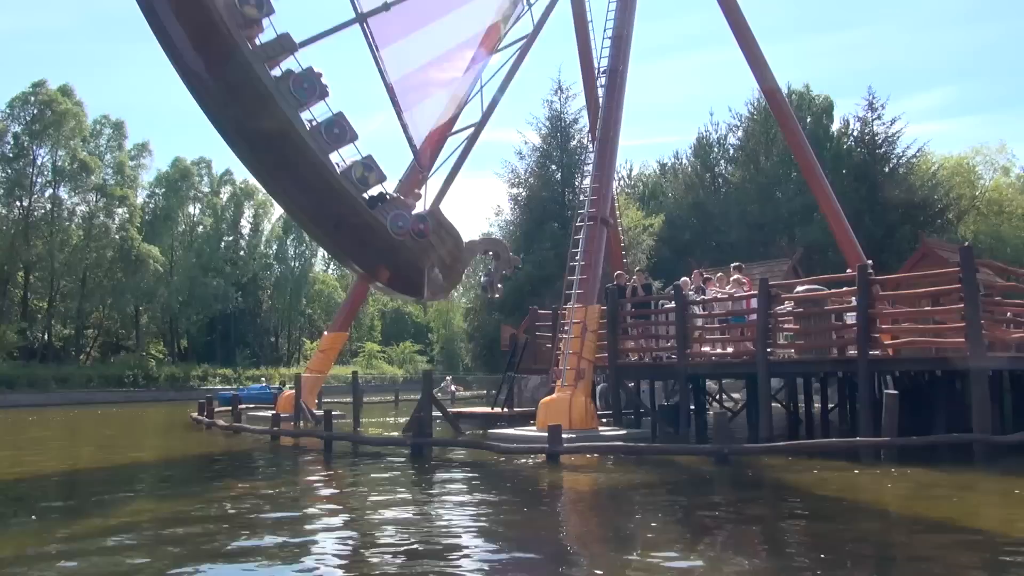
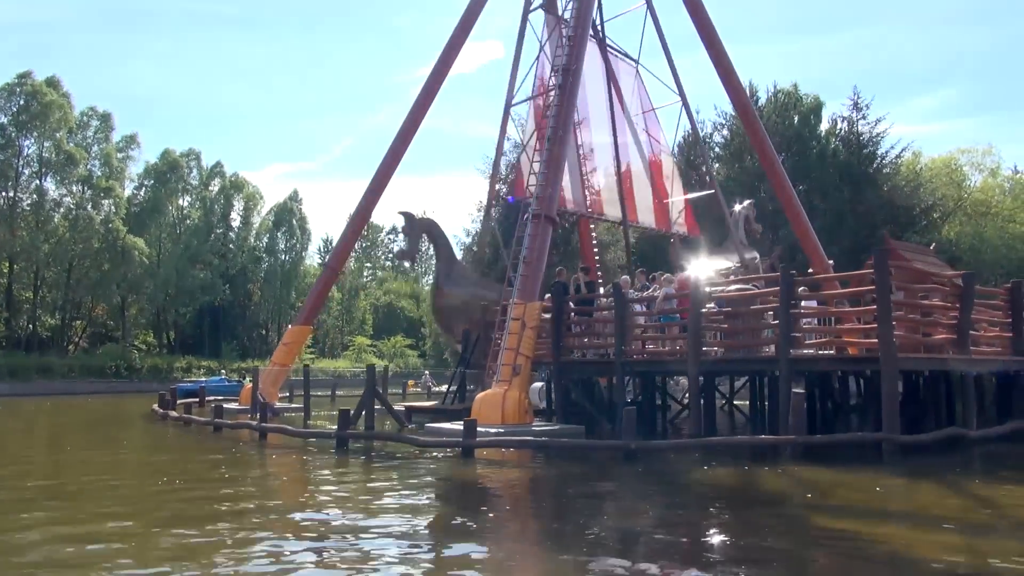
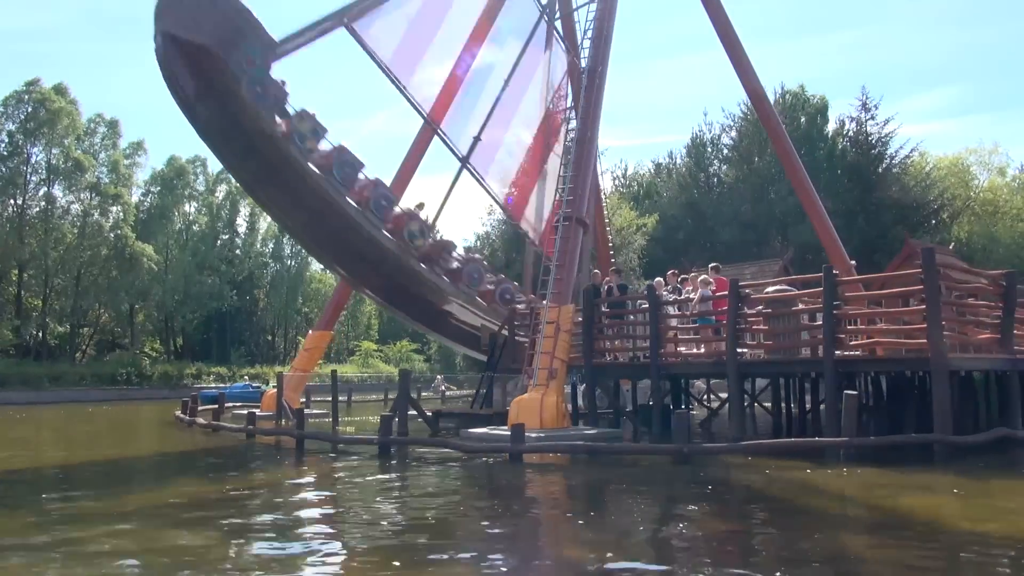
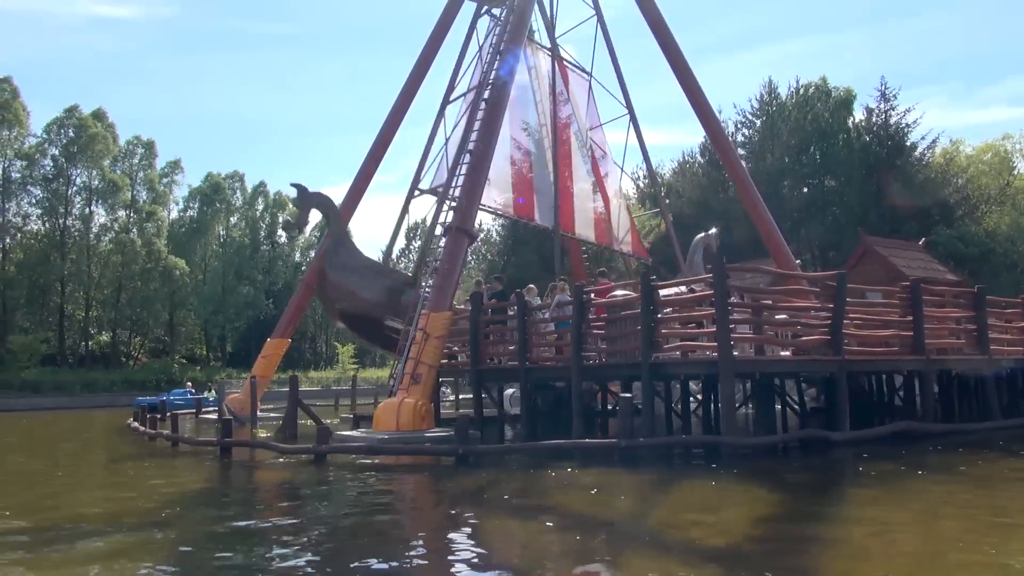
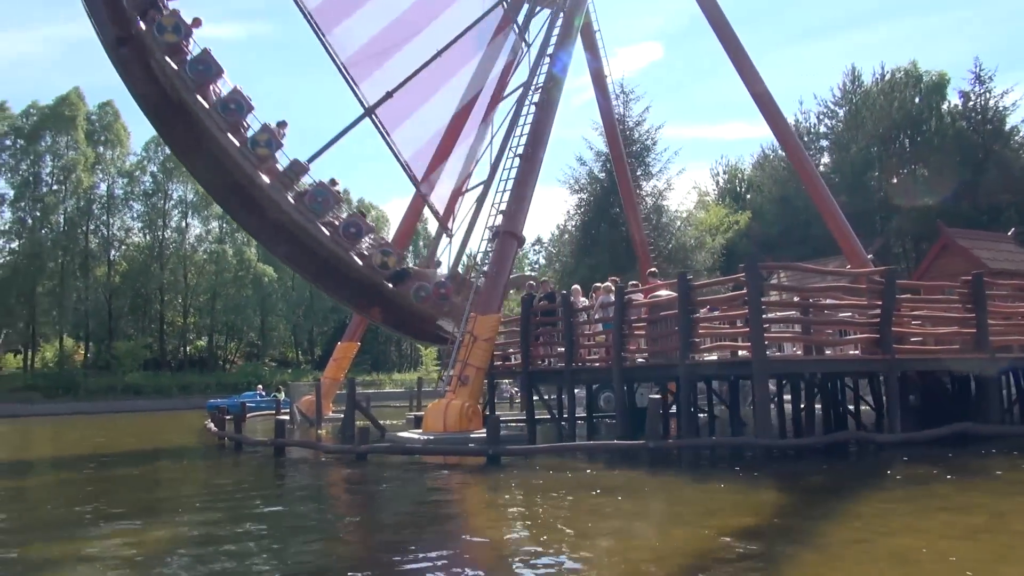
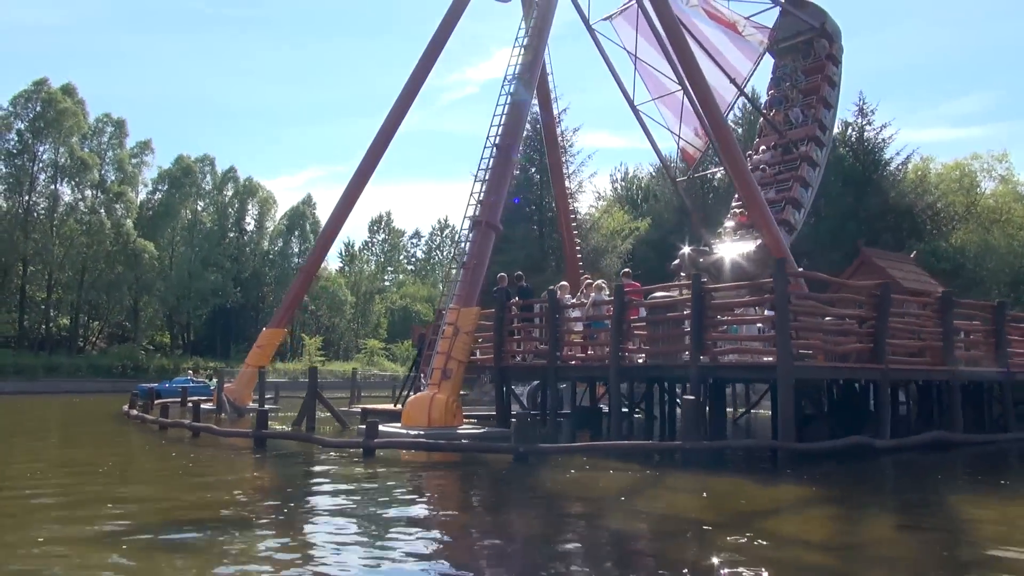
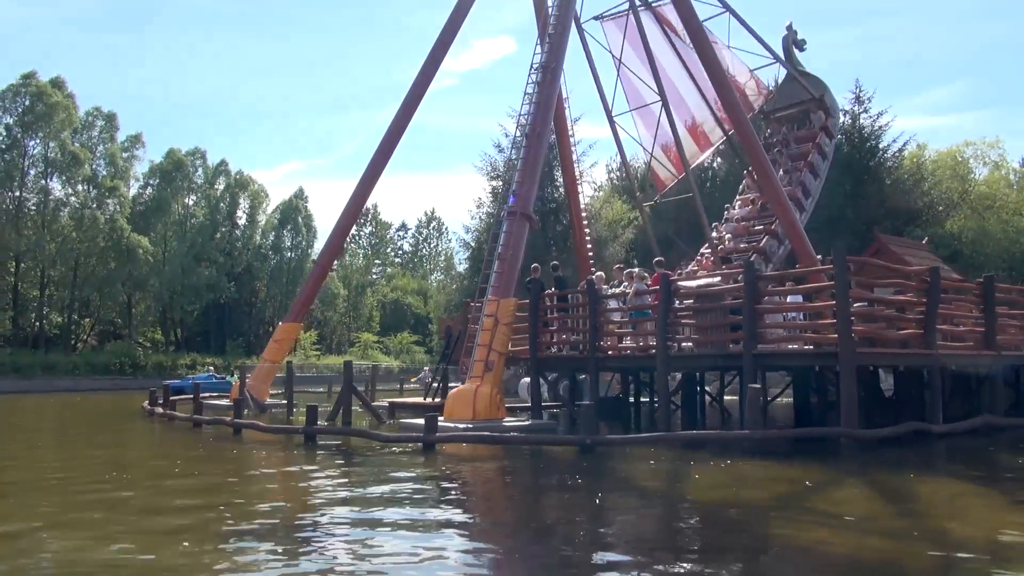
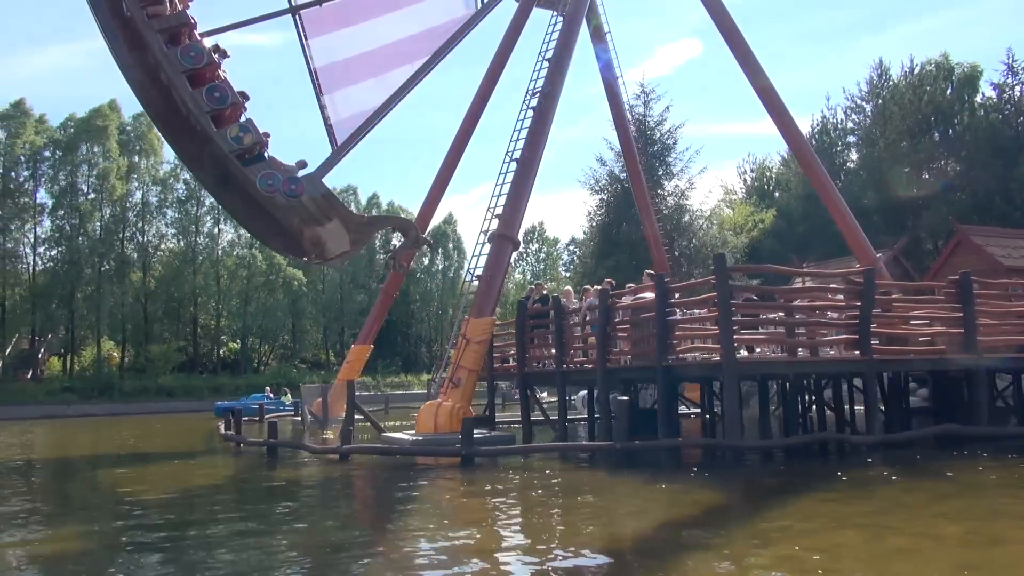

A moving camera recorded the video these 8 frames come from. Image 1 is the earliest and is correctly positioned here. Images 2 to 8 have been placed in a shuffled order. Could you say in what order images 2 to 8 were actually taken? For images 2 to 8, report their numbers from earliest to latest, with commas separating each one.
3, 2, 7, 6, 4, 5, 8
